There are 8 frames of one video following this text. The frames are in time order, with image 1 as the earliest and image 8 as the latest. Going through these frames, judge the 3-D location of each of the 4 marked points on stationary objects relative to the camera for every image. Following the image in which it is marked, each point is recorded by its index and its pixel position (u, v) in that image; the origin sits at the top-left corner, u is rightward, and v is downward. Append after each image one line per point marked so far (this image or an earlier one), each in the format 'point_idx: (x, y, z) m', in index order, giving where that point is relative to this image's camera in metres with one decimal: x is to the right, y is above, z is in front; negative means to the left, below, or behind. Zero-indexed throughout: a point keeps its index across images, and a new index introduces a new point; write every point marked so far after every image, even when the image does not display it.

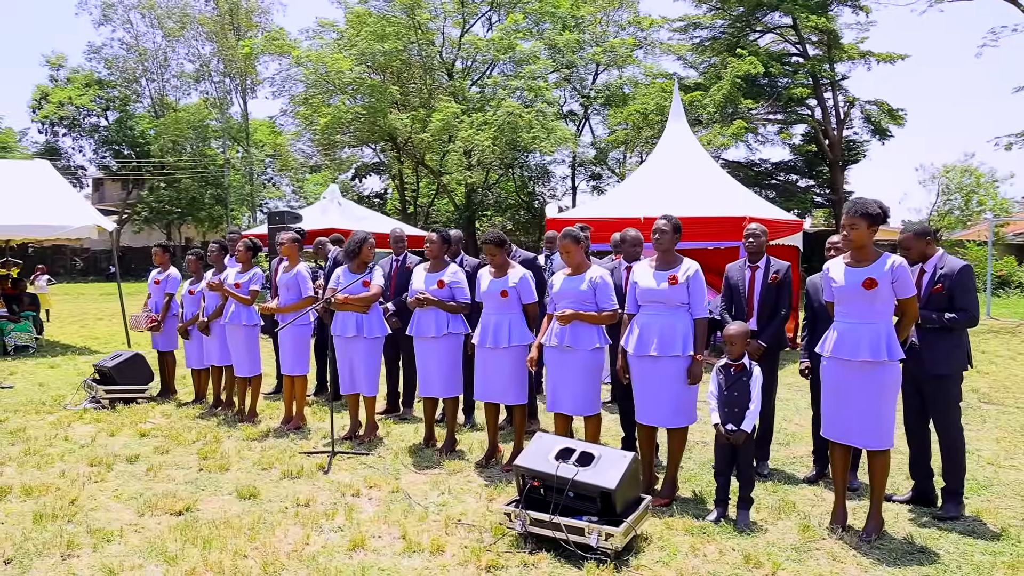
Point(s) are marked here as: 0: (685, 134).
0: (+2.9, +2.7, +12.2) m
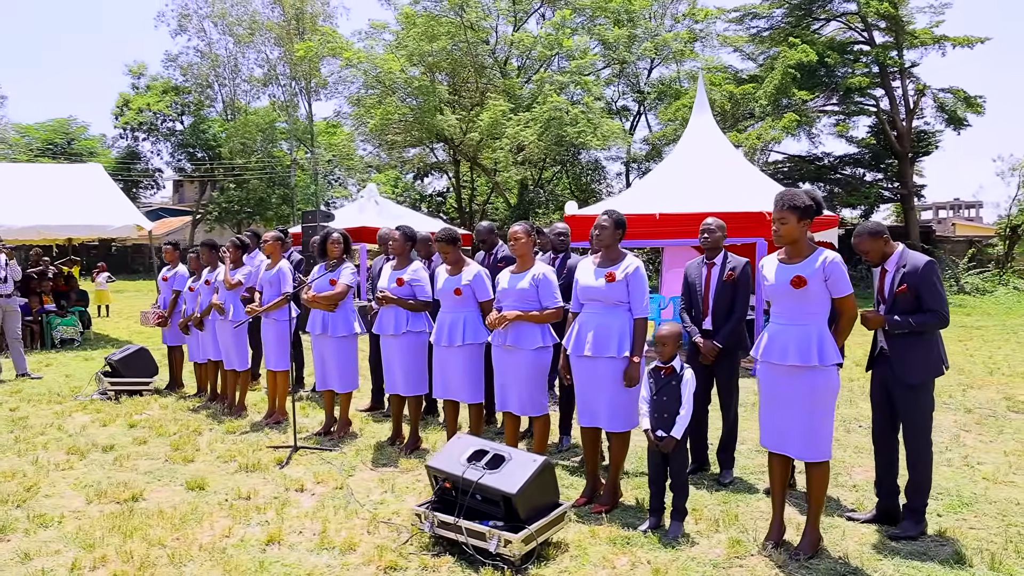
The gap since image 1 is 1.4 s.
0: (+3.3, +2.7, +11.8) m
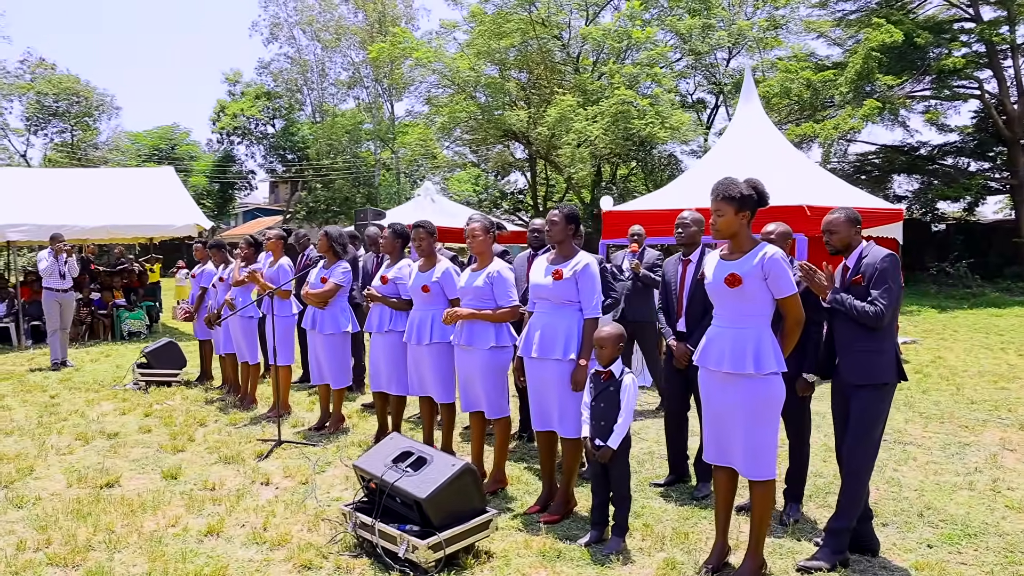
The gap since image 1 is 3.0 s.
0: (+3.9, +2.7, +11.1) m
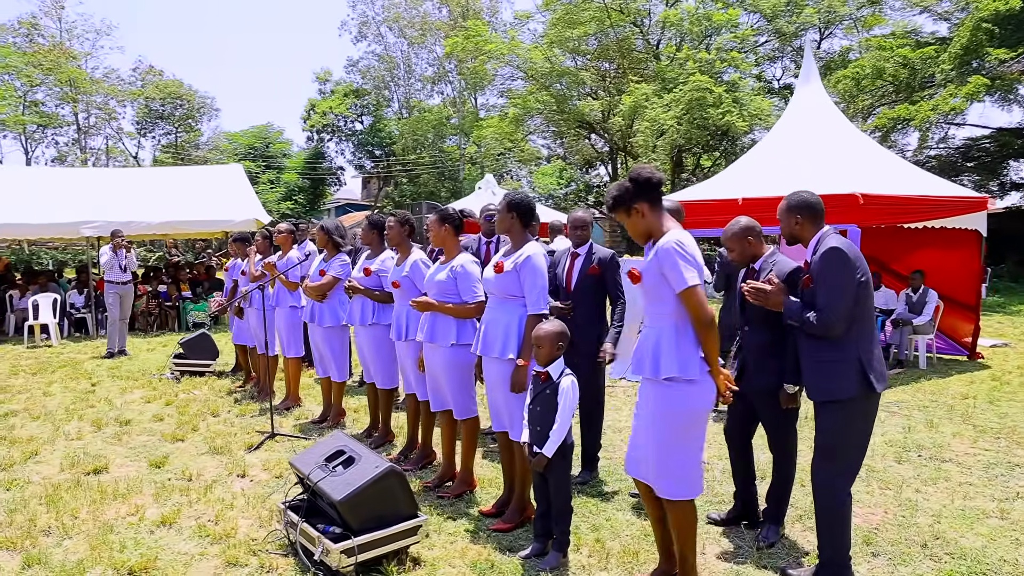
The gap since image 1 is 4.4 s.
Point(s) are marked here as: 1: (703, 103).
0: (+4.5, +2.8, +10.3) m
1: (+5.1, +5.0, +19.3) m
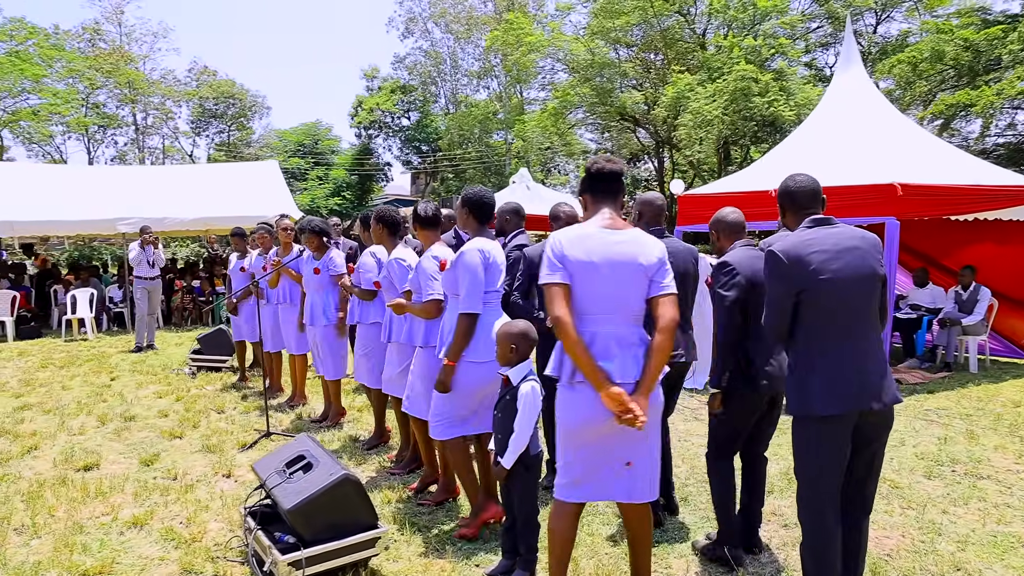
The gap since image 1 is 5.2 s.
0: (+4.8, +2.8, +9.6) m
1: (+6.1, +5.1, +18.5) m
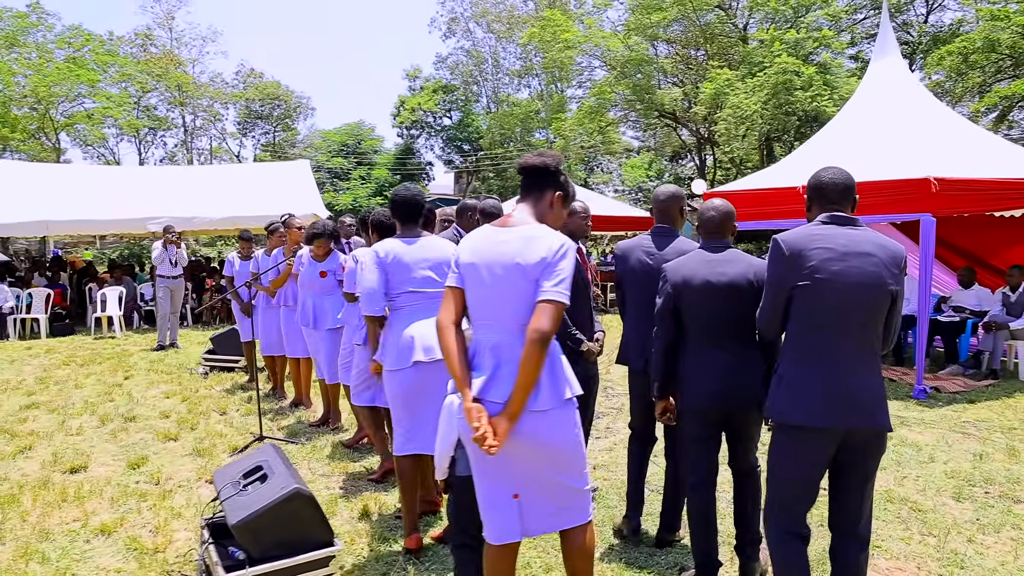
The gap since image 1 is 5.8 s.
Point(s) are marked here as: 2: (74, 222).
0: (+5.1, +2.8, +9.0) m
1: (+7.0, +5.1, +17.8) m
2: (-7.1, +1.1, +11.4) m
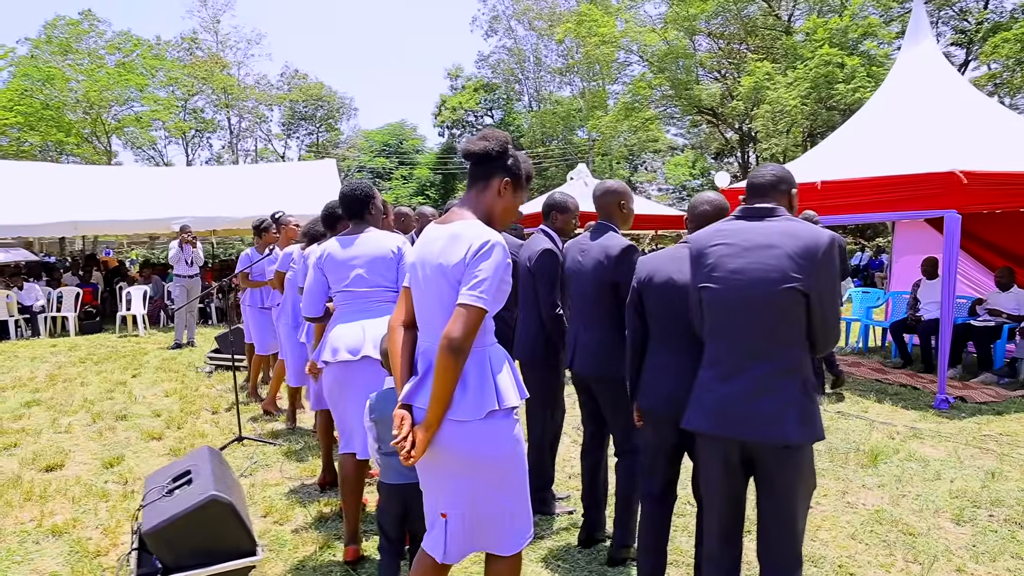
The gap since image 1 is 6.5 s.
0: (+5.2, +2.7, +8.4) m
1: (+7.7, +5.1, +17.0) m
2: (-6.9, +1.1, +11.7) m
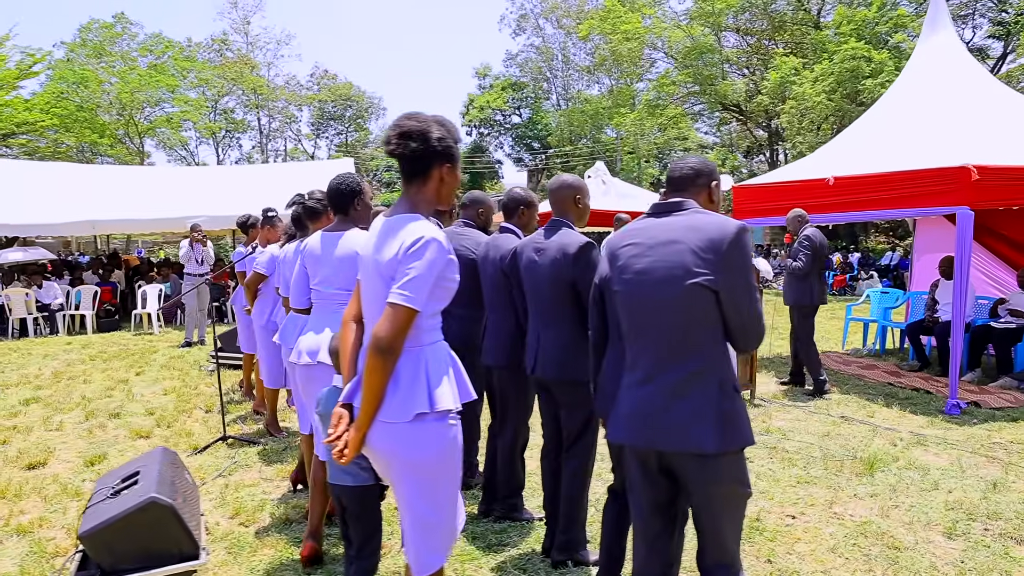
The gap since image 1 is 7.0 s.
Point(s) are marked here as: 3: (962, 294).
0: (+5.2, +2.7, +8.1) m
1: (+8.2, +5.0, +16.5) m
2: (-6.7, +1.2, +11.9) m
3: (+4.0, -0.1, +6.2) m
